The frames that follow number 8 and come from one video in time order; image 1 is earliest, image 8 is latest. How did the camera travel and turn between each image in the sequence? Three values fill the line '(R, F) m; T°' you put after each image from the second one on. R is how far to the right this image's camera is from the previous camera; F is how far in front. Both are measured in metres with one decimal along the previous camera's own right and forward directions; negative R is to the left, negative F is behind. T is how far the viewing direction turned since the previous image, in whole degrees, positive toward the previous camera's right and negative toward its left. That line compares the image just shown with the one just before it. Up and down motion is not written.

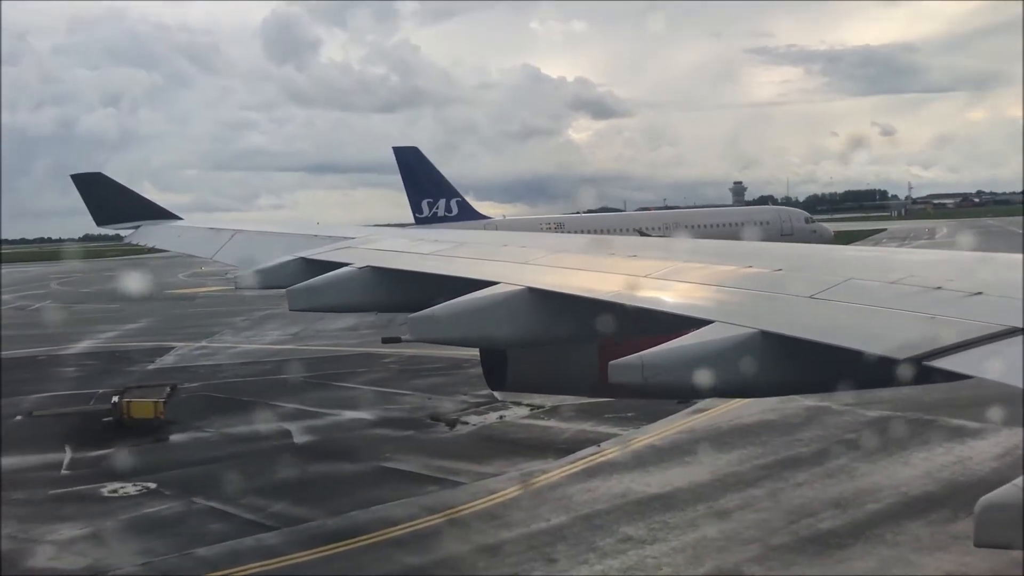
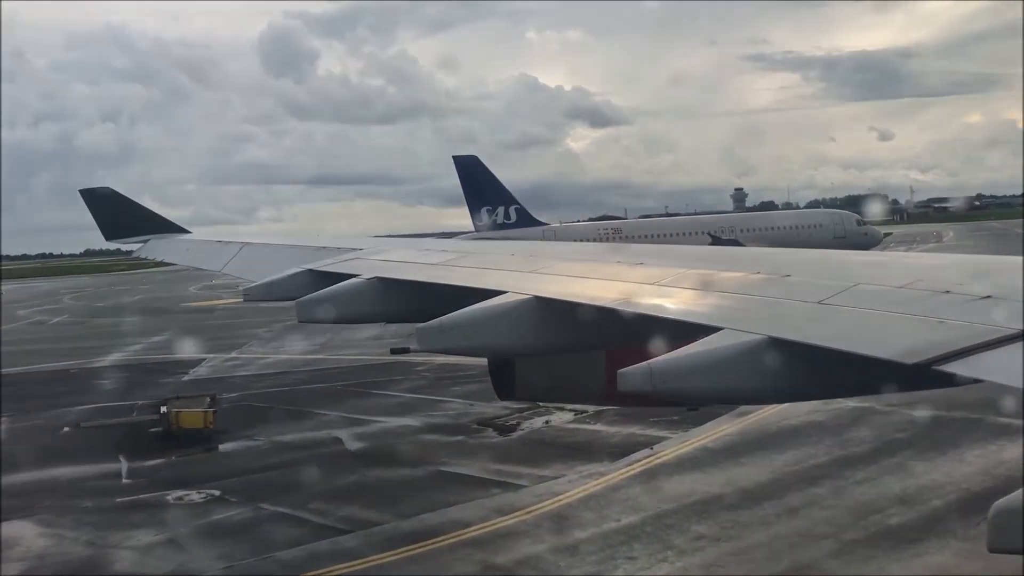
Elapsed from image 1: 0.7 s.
(-0.6, -0.2) m; 0°
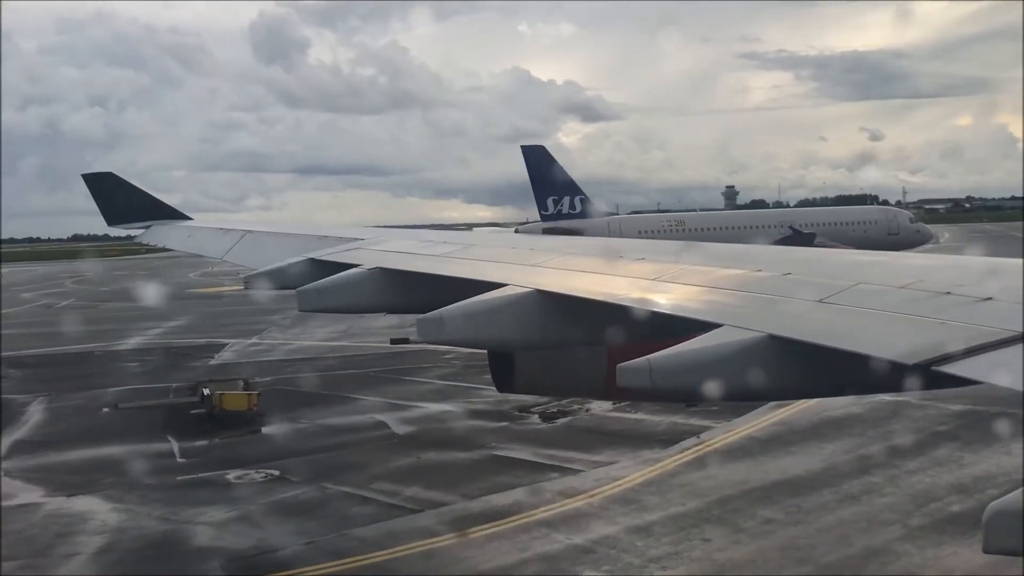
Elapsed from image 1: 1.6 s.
(-0.8, -0.2) m; +1°
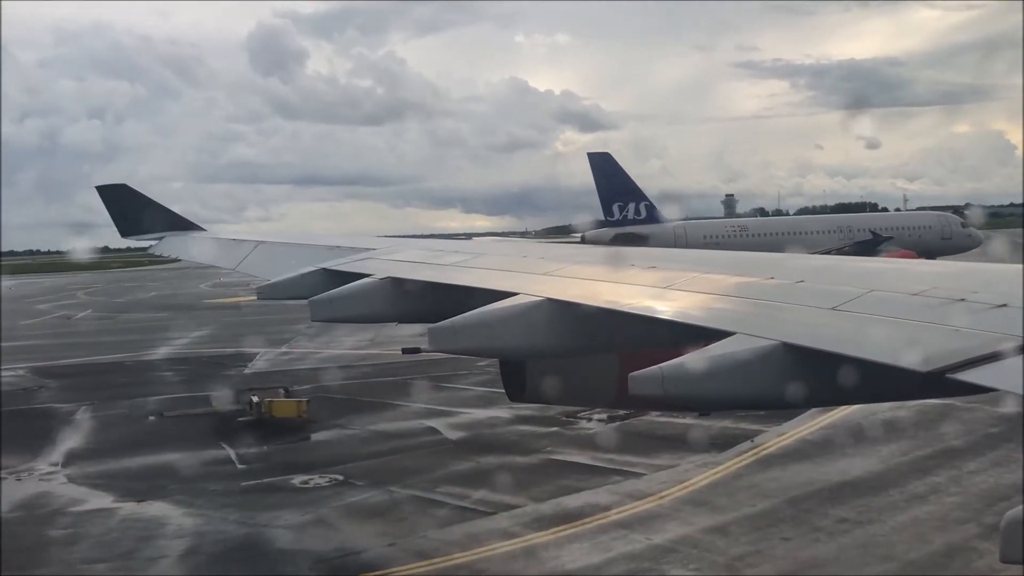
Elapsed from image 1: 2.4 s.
(-0.7, -0.2) m; 0°
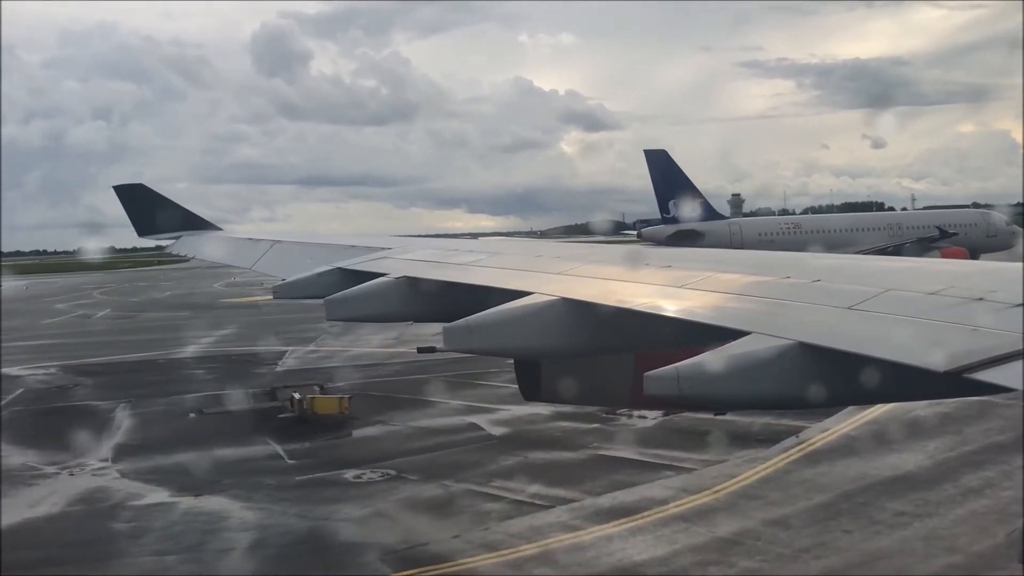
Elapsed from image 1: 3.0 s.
(-0.5, -0.1) m; 0°
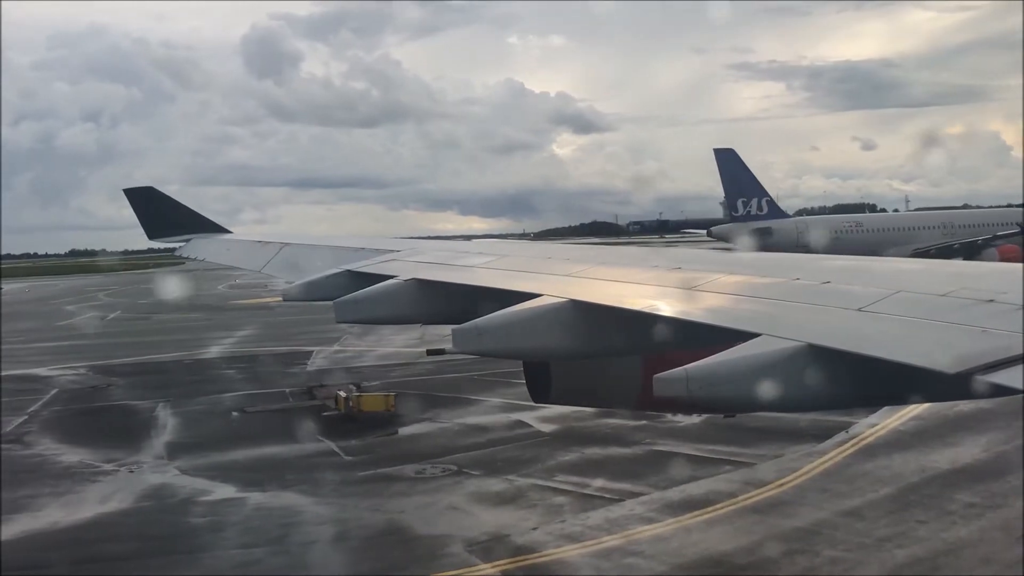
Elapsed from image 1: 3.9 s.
(-0.8, -0.2) m; 0°
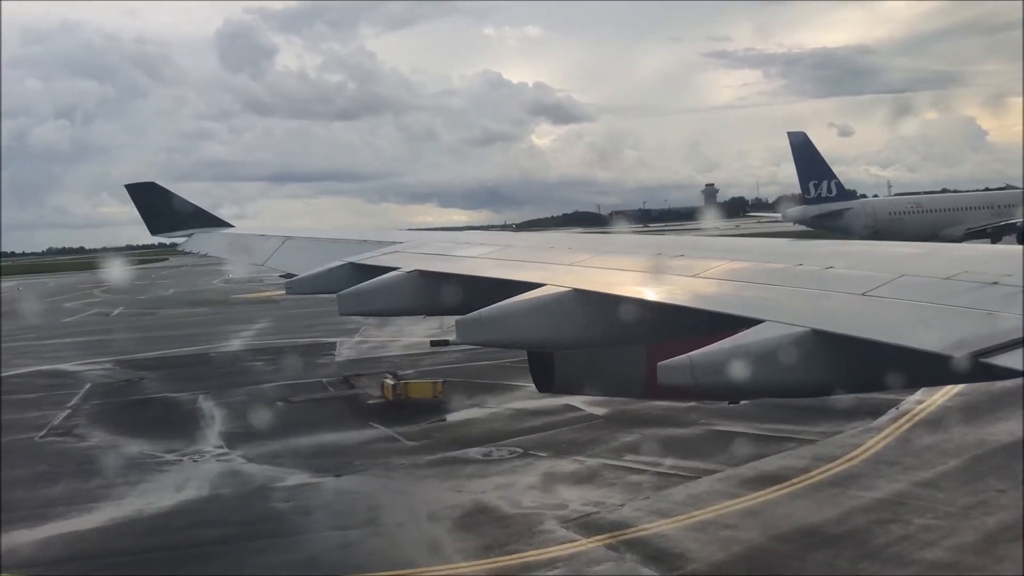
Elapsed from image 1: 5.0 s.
(-0.9, -0.2) m; +1°
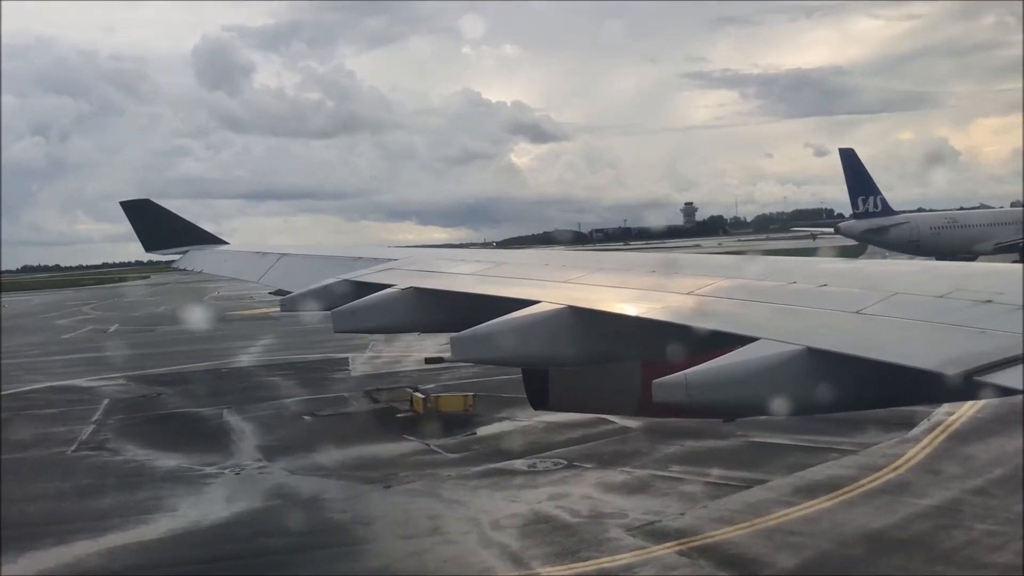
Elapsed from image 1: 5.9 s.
(-0.8, -0.2) m; +1°
